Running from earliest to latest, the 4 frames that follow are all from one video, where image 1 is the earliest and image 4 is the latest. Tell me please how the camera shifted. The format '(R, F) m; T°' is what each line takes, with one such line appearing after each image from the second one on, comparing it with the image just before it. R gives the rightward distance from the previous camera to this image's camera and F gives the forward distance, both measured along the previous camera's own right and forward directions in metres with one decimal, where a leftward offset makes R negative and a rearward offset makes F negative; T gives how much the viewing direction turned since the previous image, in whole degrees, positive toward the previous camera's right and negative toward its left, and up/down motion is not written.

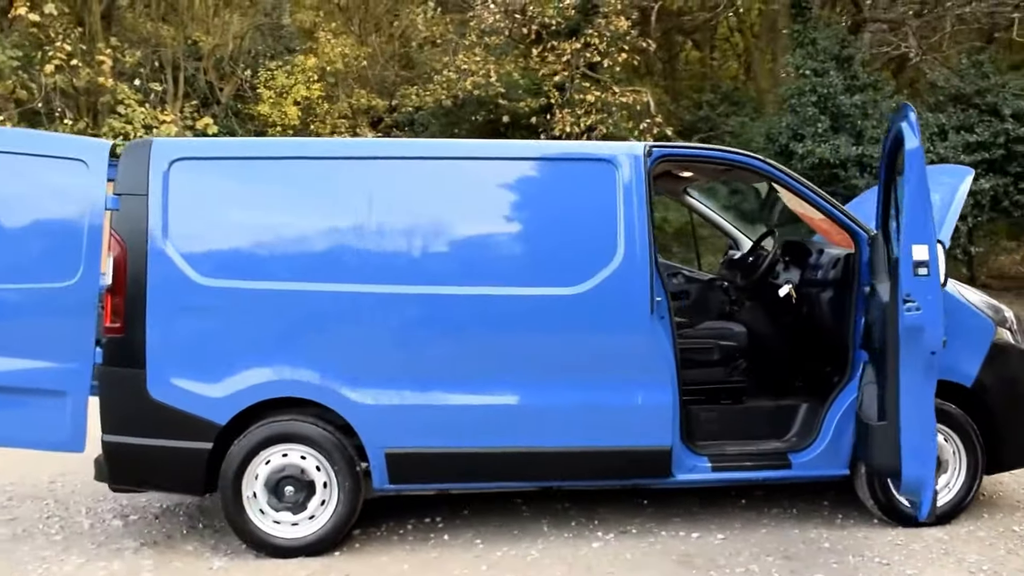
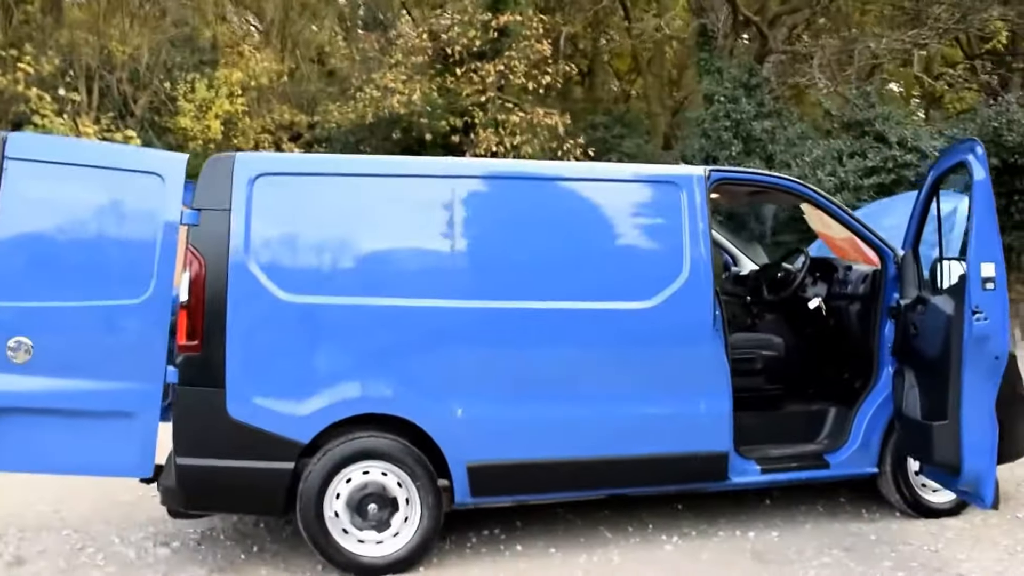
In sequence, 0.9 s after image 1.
(-1.1, 0.0) m; +9°
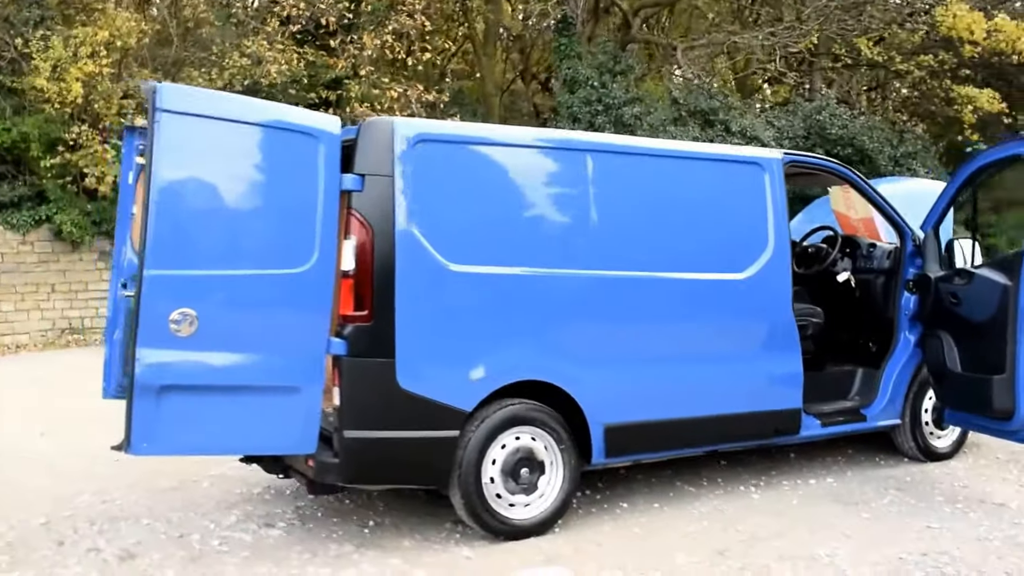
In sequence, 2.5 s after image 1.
(-1.9, 0.0) m; +15°
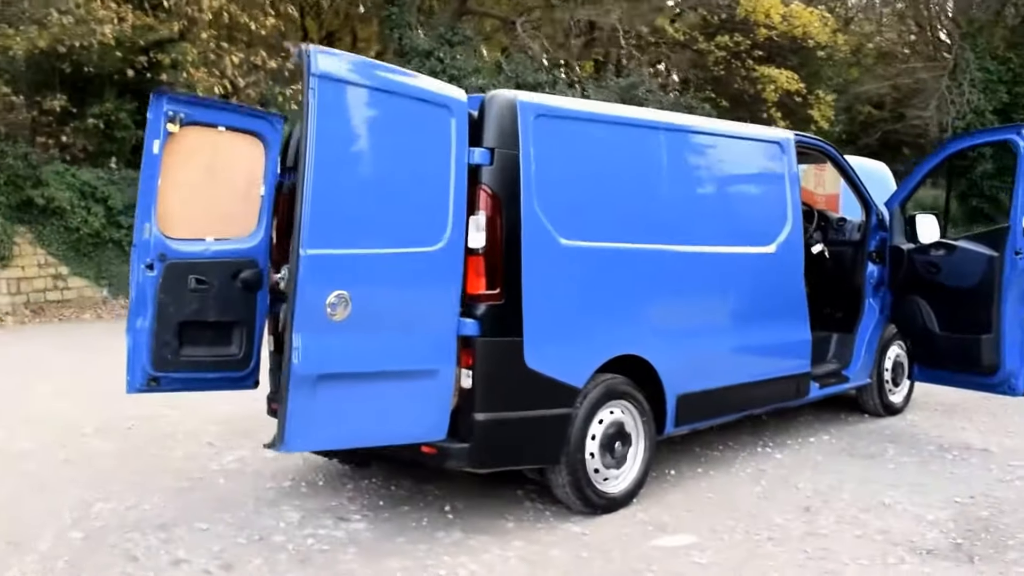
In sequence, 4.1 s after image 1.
(-1.6, +0.3) m; +15°
